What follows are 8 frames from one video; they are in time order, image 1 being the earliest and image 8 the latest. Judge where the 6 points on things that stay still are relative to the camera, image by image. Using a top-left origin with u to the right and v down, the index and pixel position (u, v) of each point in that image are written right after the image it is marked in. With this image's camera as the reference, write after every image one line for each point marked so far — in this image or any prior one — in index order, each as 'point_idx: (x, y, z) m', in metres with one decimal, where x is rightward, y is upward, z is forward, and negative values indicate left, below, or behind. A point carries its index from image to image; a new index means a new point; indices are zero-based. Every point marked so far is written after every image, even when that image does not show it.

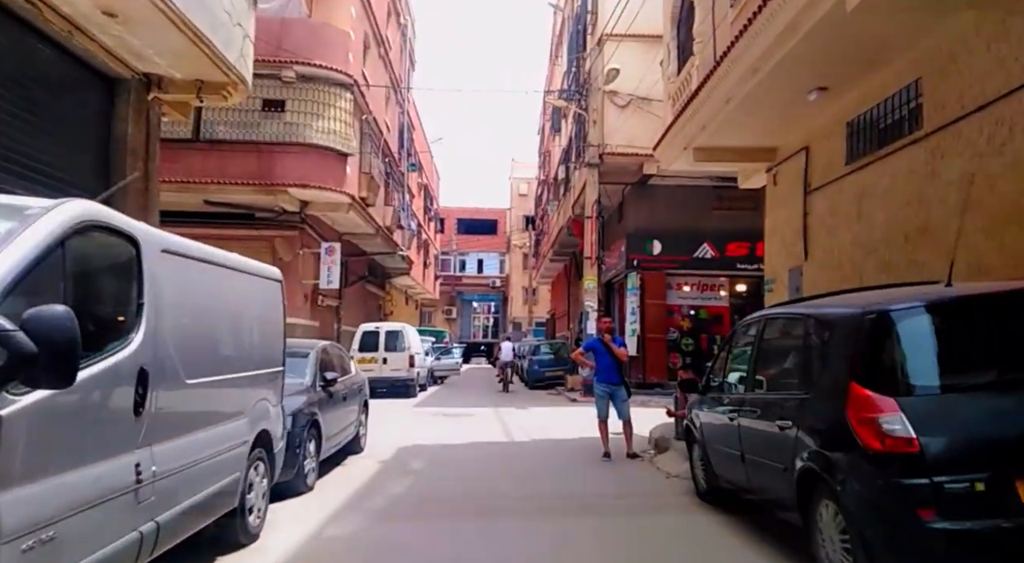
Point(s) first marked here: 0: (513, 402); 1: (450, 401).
0: (0.0, -3.0, +18.2) m
1: (-1.7, -3.1, +18.8) m
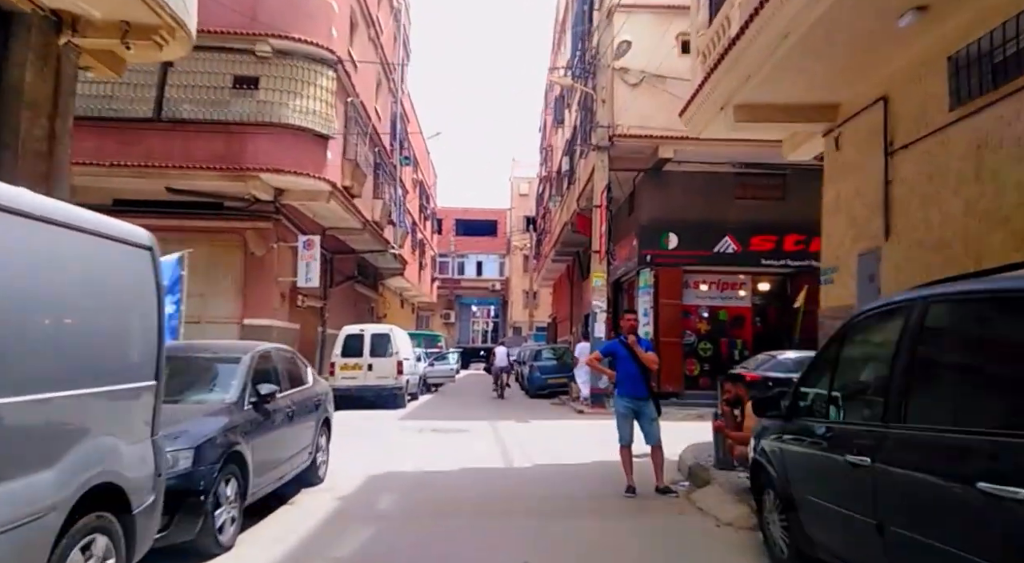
0: (-0.1, -3.0, +16.4) m
1: (-1.7, -3.1, +16.9) m
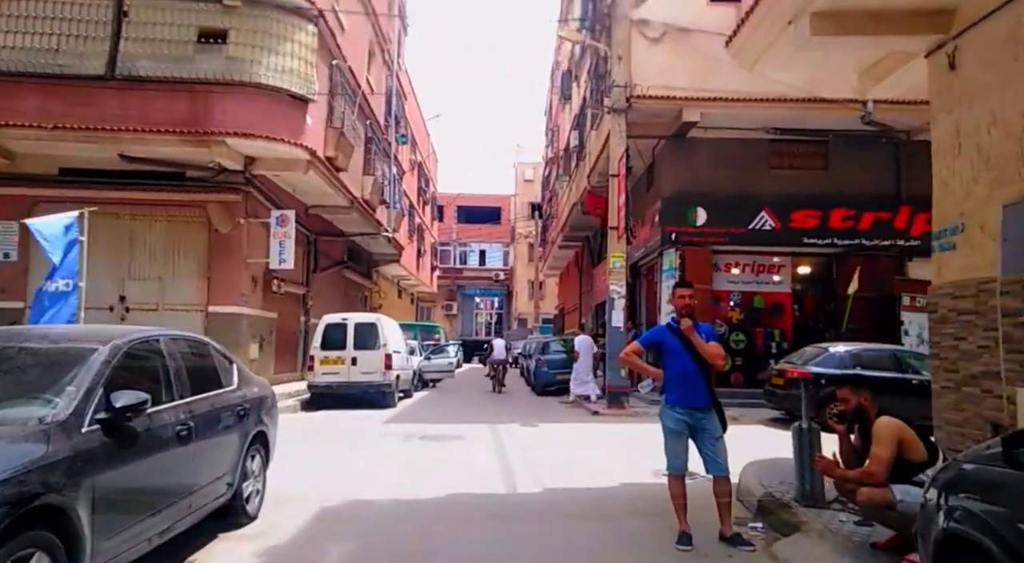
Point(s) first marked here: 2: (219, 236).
0: (0.0, -2.6, +14.4) m
1: (-1.6, -2.7, +14.9) m
2: (-6.2, +1.0, +15.0) m
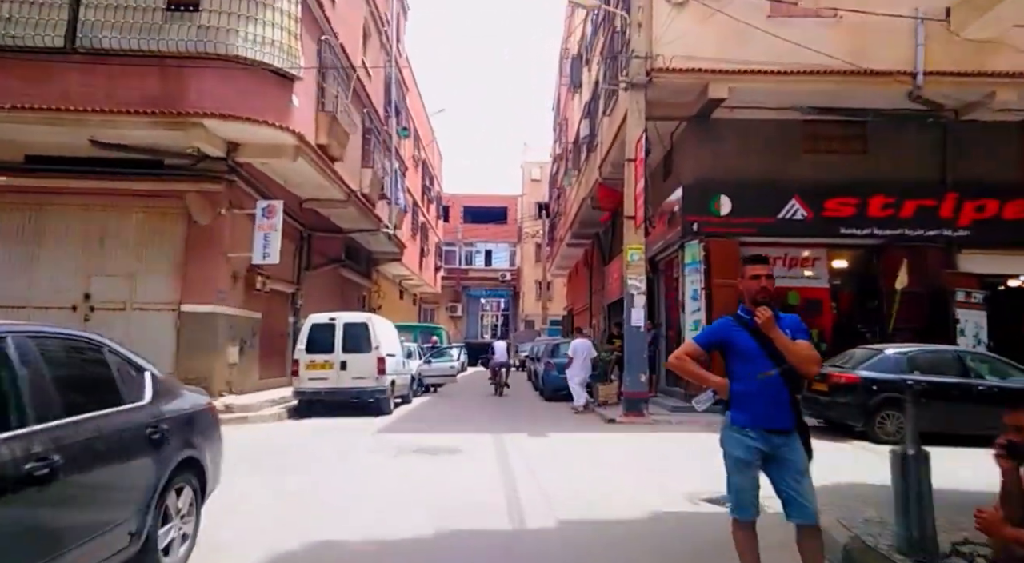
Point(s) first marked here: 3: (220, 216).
0: (+0.1, -2.5, +13.0) m
1: (-1.5, -2.6, +13.6) m
2: (-6.1, +1.0, +13.7) m
3: (-5.7, +1.3, +13.7) m
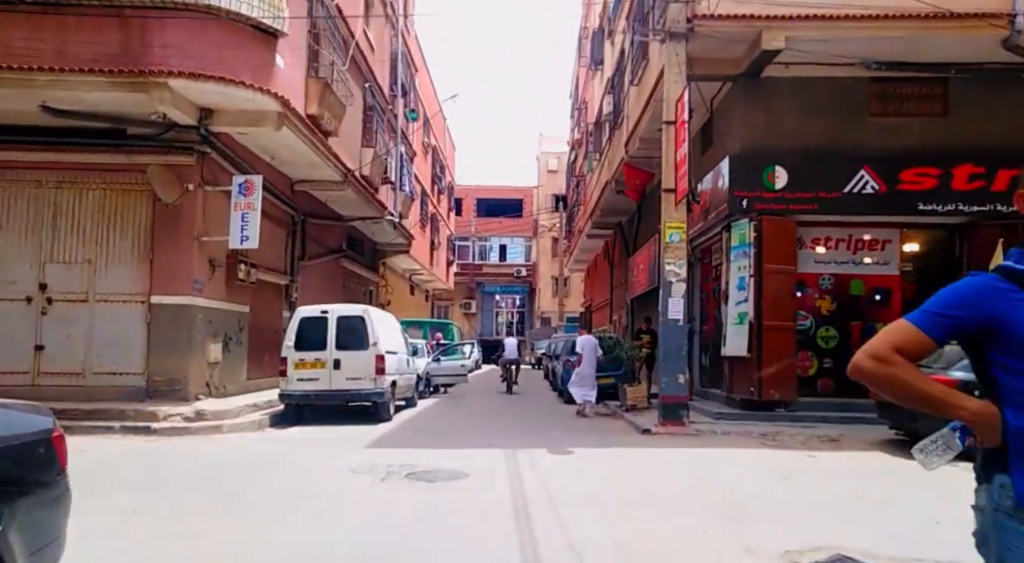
0: (+0.4, -2.3, +11.2) m
1: (-1.2, -2.4, +11.8) m
2: (-5.8, +1.2, +12.0) m
3: (-5.4, +1.5, +12.0) m
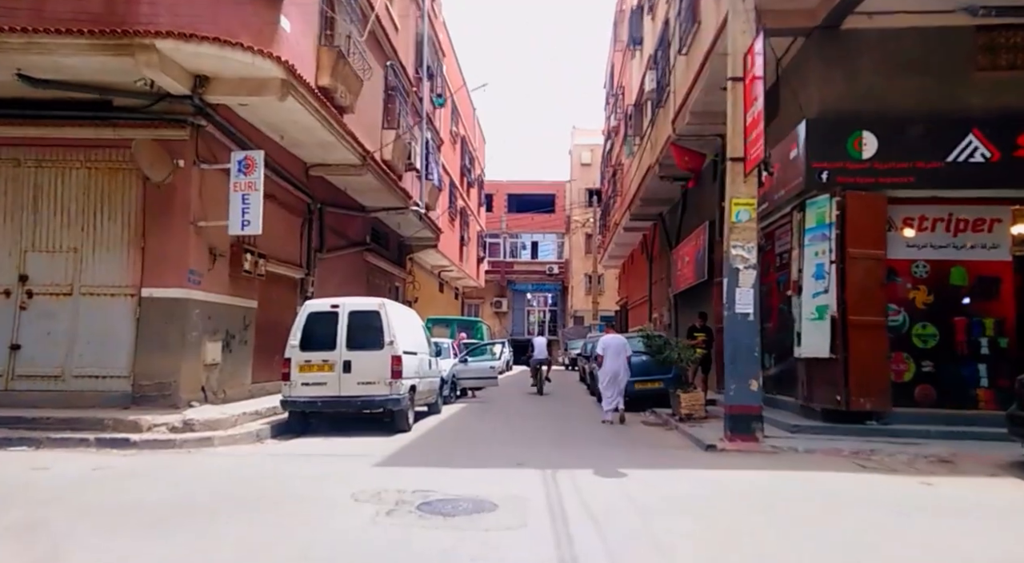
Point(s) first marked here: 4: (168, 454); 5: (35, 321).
0: (+0.9, -2.2, +9.6) m
1: (-0.7, -2.3, +10.2) m
2: (-5.3, +1.4, +10.7) m
3: (-4.9, +1.6, +10.7) m
4: (-4.1, -2.1, +8.6) m
5: (-7.1, -0.6, +10.8) m
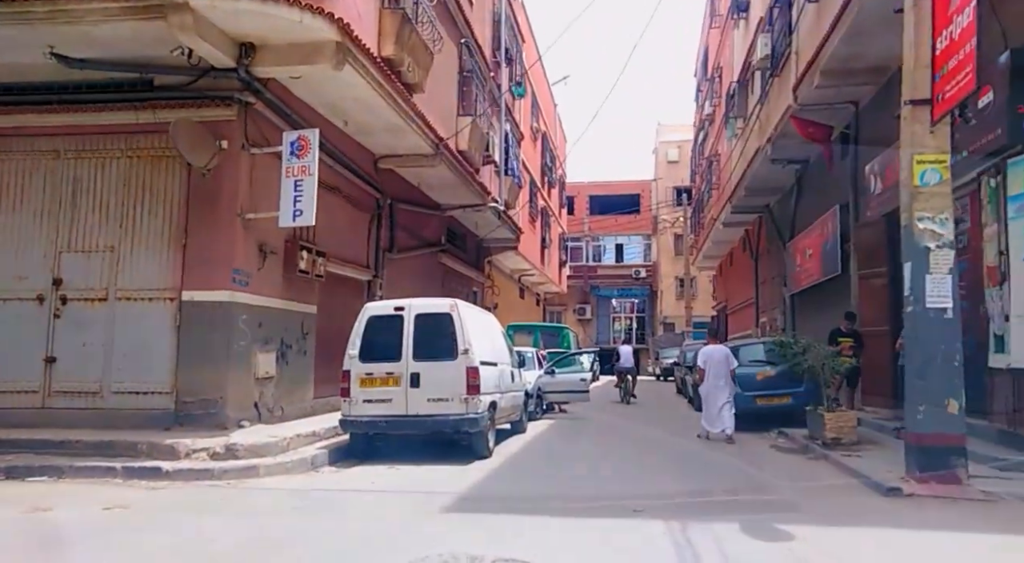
0: (+2.0, -2.1, +7.5) m
1: (+0.5, -2.2, +8.3) m
2: (-4.0, +1.3, +9.3) m
3: (-3.6, +1.6, +9.3) m
4: (-3.1, -2.1, +7.1) m
5: (-5.9, -0.6, +9.6) m
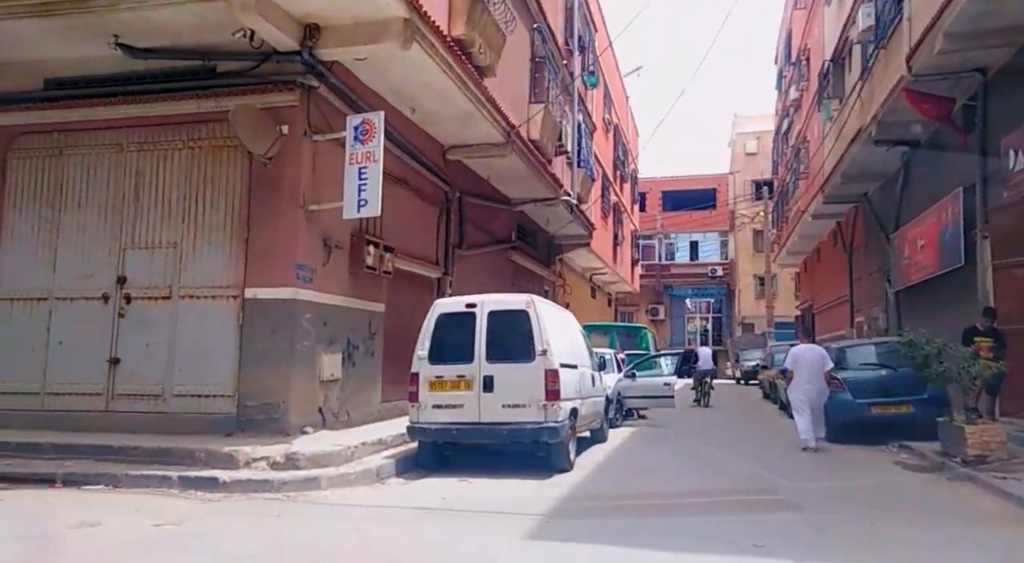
0: (+2.8, -2.0, +6.4) m
1: (+1.4, -2.1, +7.4) m
2: (-3.1, +1.4, +8.8) m
3: (-2.7, +1.7, +8.7) m
4: (-2.3, -2.0, +6.5) m
5: (-4.8, -0.6, +9.3) m
